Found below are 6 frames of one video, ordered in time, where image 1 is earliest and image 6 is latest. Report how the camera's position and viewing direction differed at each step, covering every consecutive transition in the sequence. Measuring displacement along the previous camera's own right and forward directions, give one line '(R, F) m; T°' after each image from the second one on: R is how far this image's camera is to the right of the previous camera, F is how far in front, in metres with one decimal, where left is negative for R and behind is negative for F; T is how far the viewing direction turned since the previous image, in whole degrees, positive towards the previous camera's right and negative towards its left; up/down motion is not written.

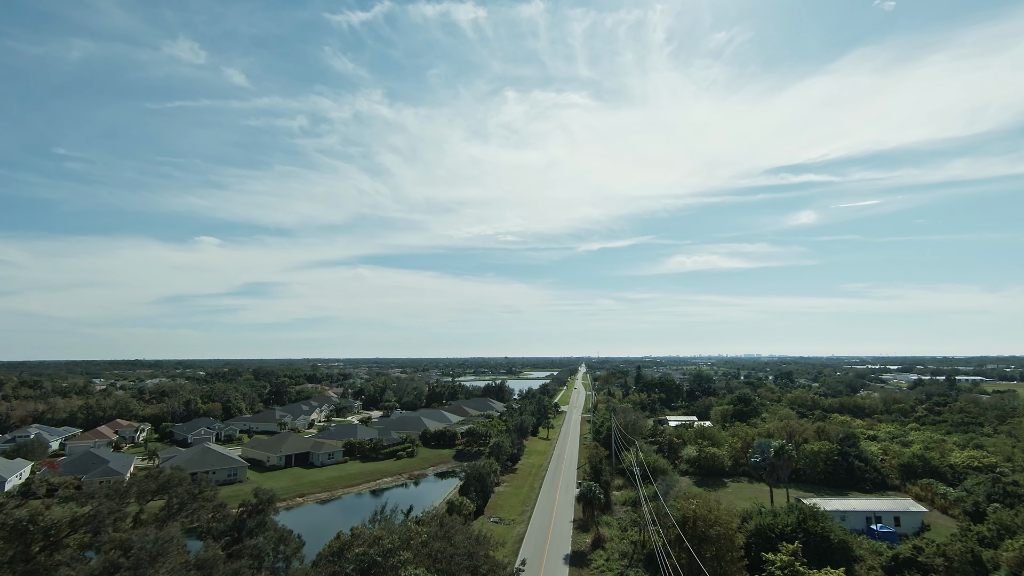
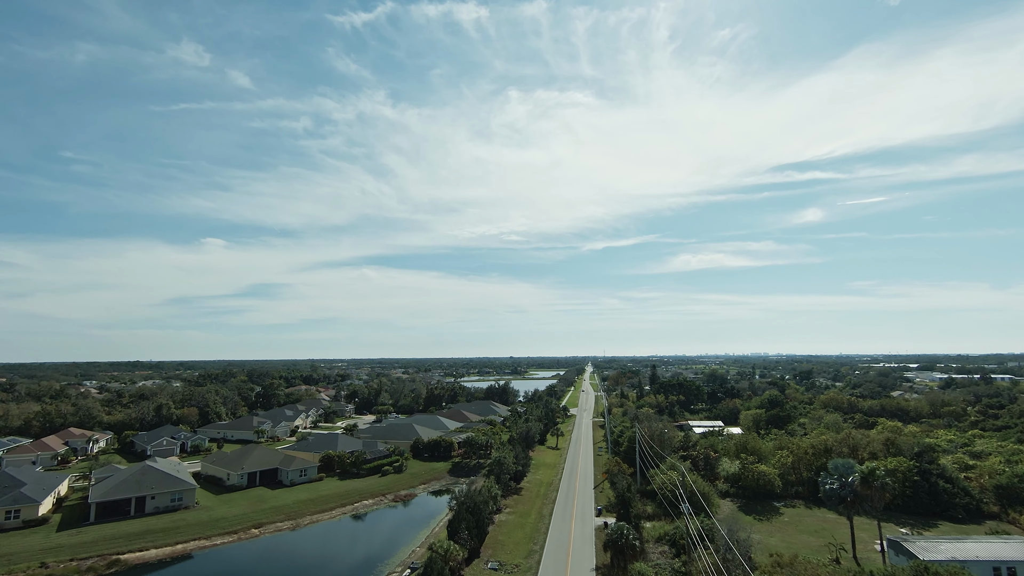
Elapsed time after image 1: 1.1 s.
(+0.1, +9.5) m; -1°
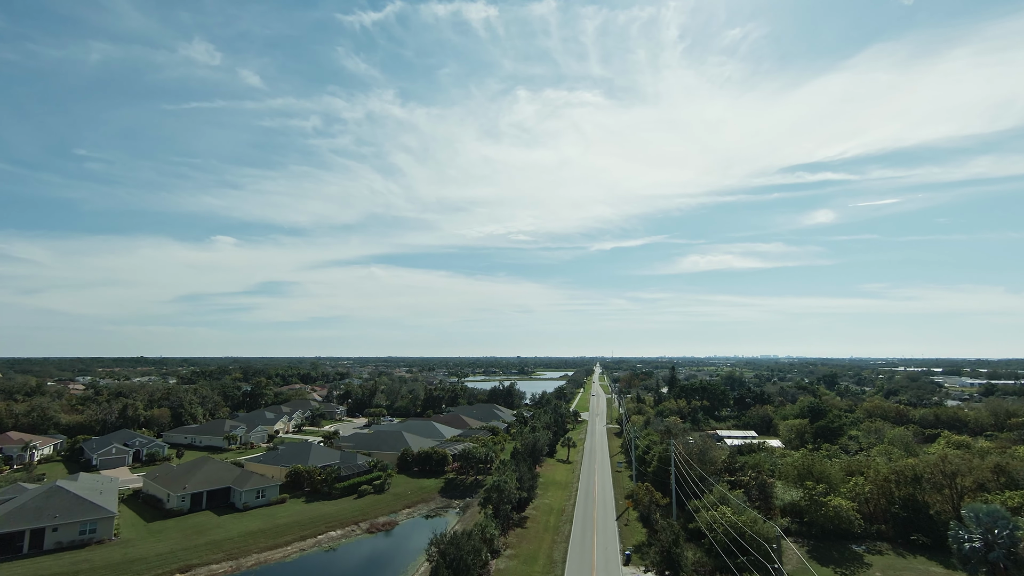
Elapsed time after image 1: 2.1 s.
(+0.2, +9.8) m; -1°
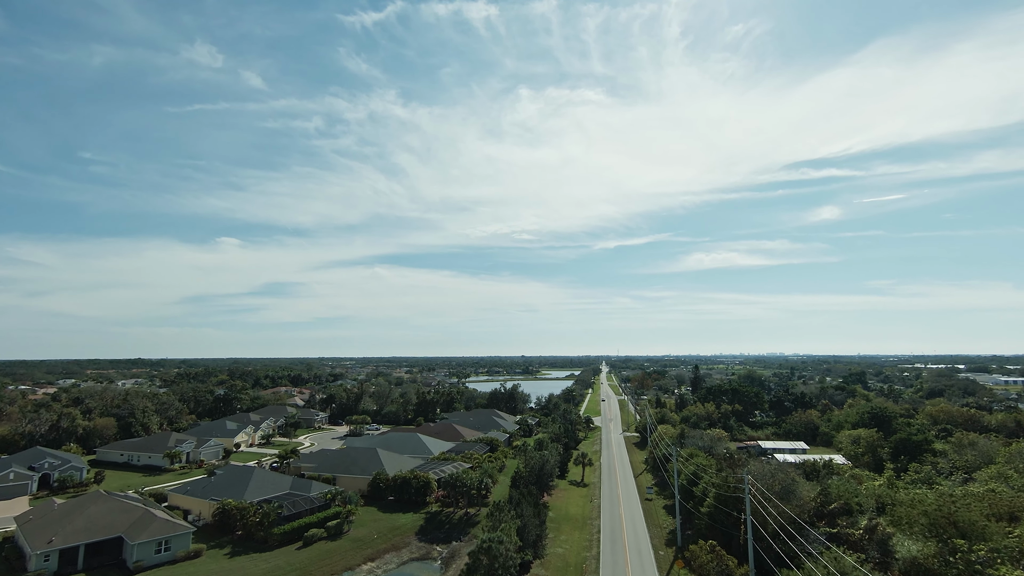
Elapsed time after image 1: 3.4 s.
(+0.3, +12.3) m; 0°
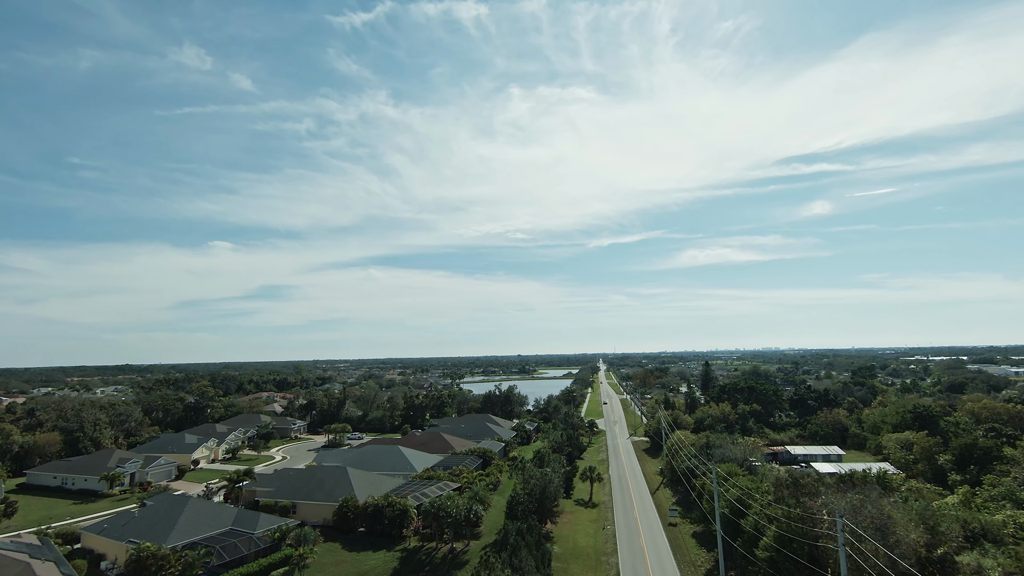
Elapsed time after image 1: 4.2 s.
(+0.2, +7.9) m; +1°
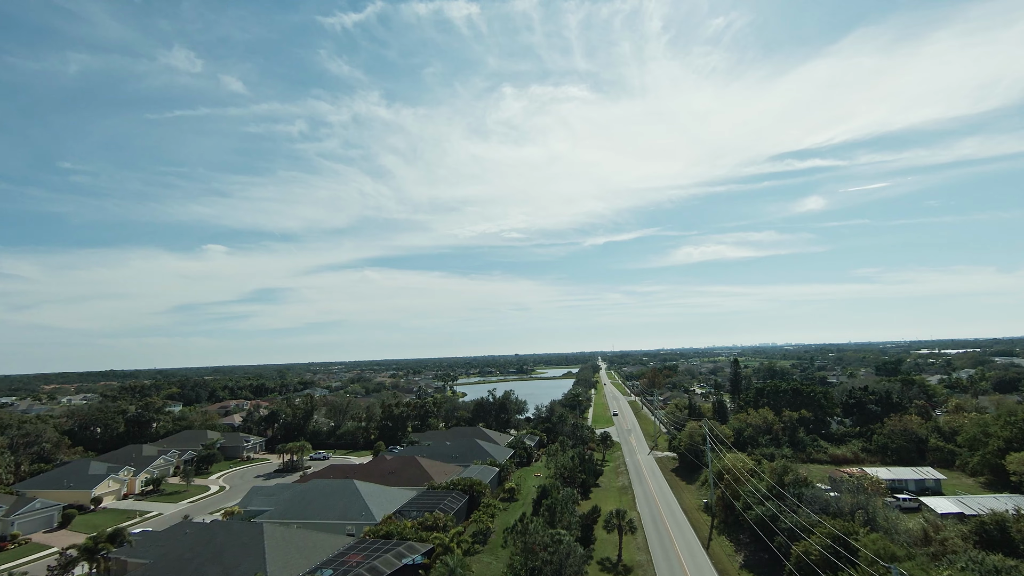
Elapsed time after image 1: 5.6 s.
(+0.2, +13.5) m; 0°
